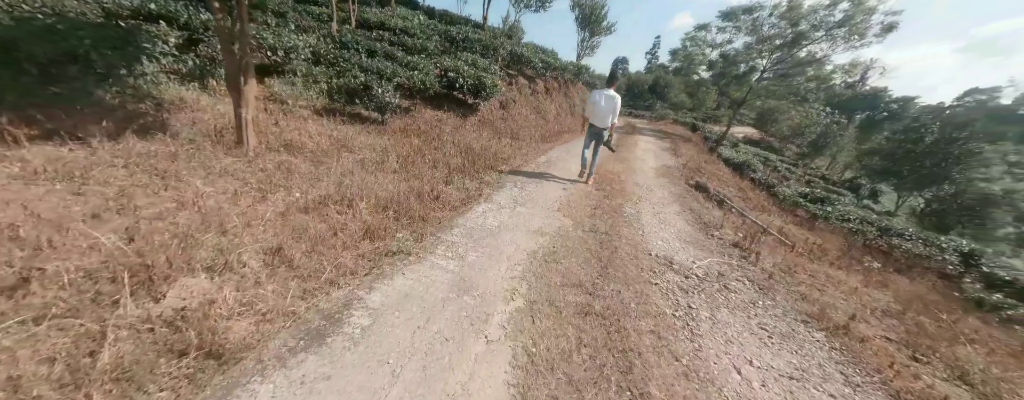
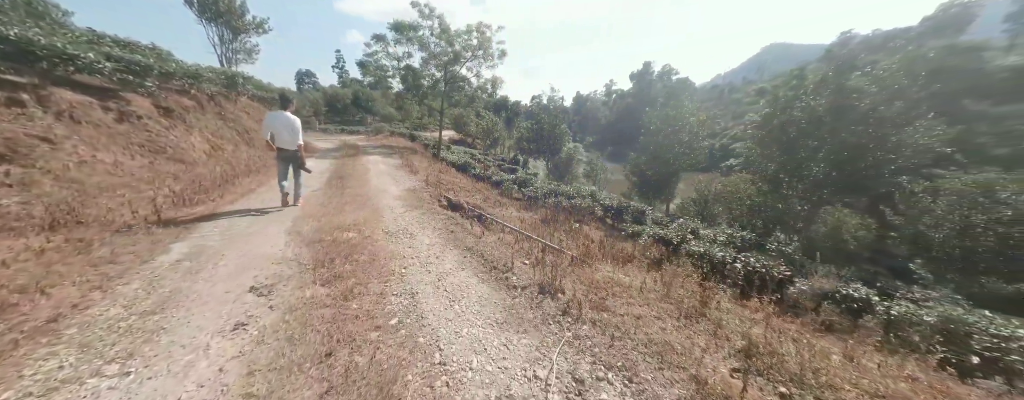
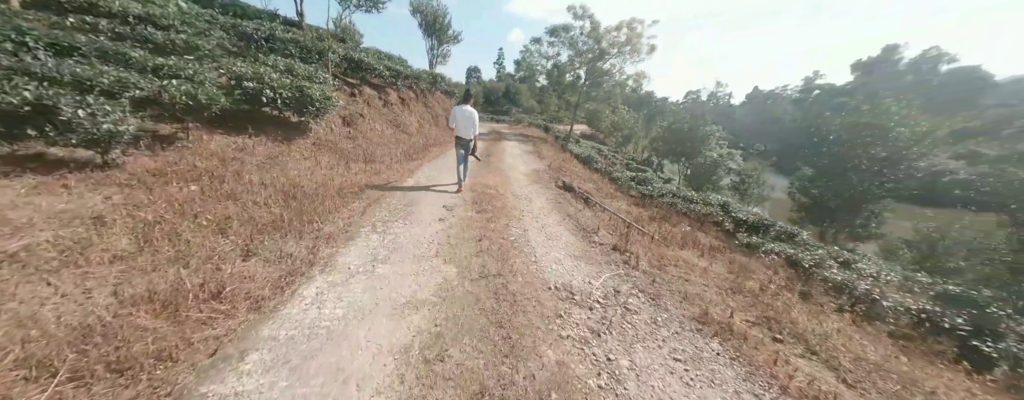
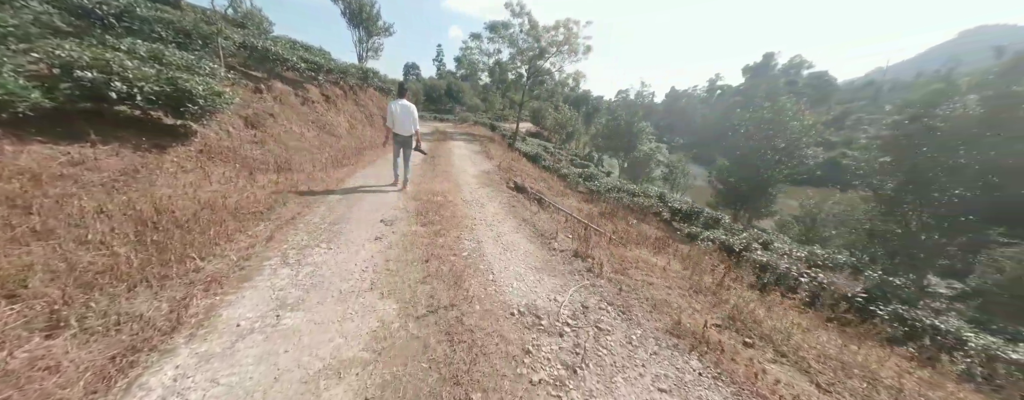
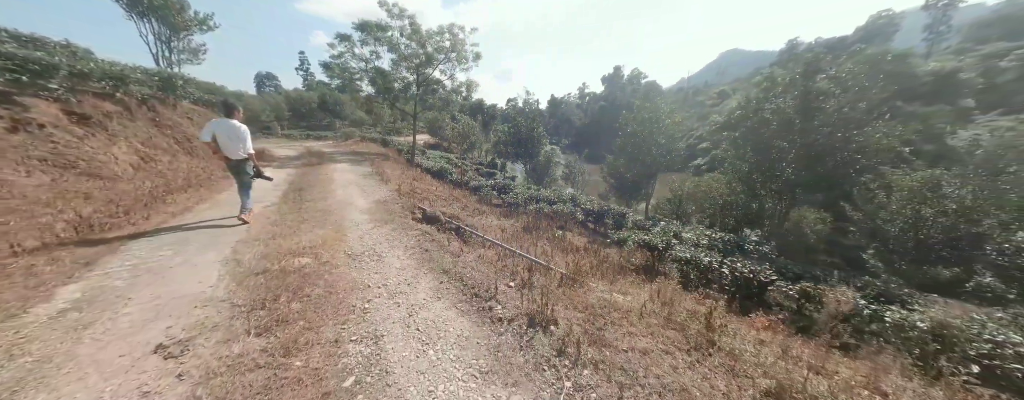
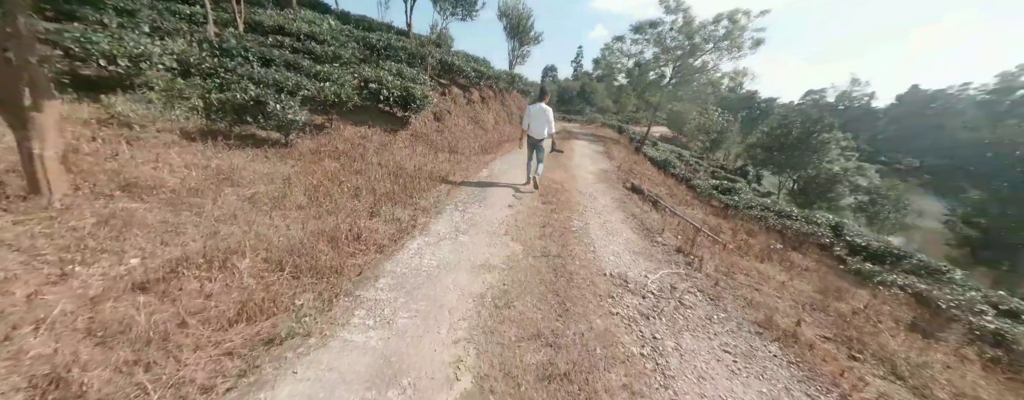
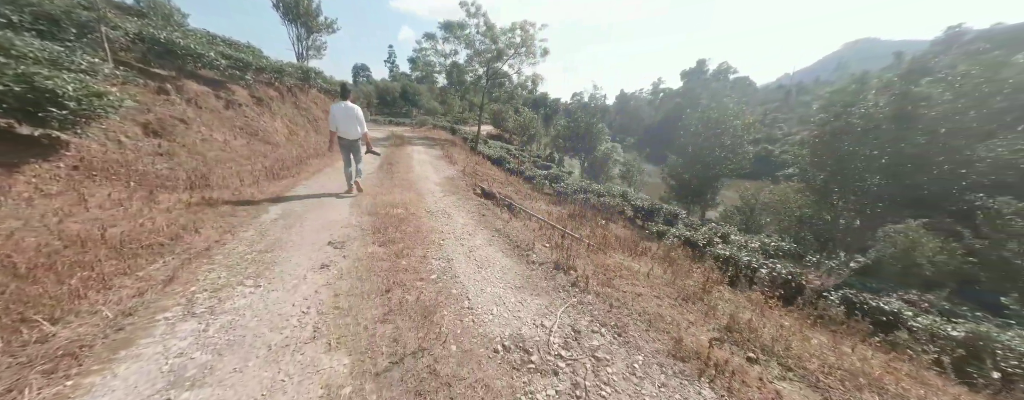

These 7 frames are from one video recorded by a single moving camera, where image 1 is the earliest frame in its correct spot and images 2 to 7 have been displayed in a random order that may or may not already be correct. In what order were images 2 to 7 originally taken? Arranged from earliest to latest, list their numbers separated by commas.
6, 3, 4, 7, 2, 5
